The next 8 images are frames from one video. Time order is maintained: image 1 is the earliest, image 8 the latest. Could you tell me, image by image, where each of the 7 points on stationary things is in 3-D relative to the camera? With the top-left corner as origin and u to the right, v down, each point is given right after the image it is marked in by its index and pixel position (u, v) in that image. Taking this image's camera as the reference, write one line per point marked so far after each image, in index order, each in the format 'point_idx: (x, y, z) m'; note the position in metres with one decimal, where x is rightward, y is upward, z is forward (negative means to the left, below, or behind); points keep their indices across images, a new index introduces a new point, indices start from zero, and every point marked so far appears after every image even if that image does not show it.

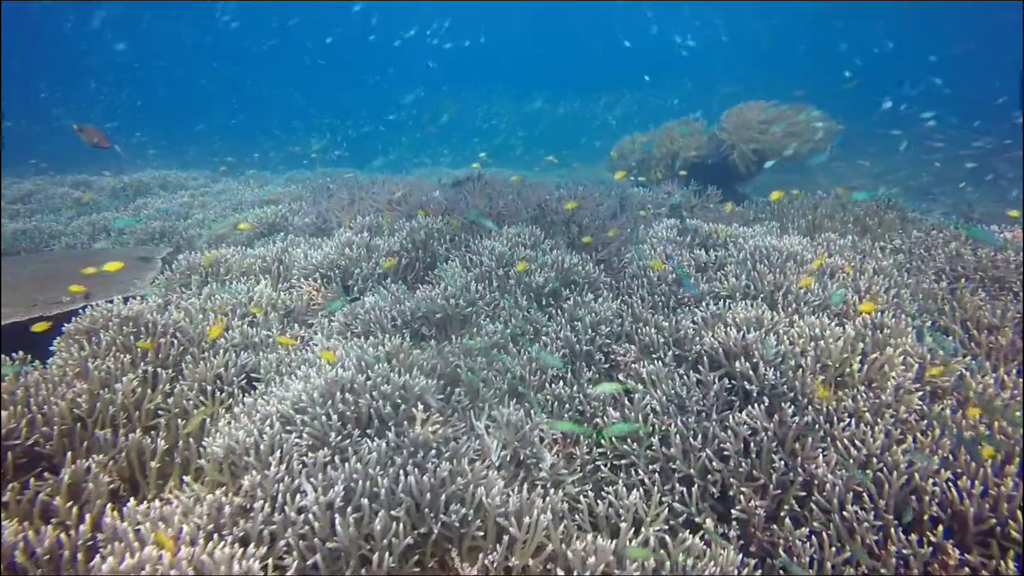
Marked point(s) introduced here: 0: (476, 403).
0: (-0.3, -0.9, +4.9) m
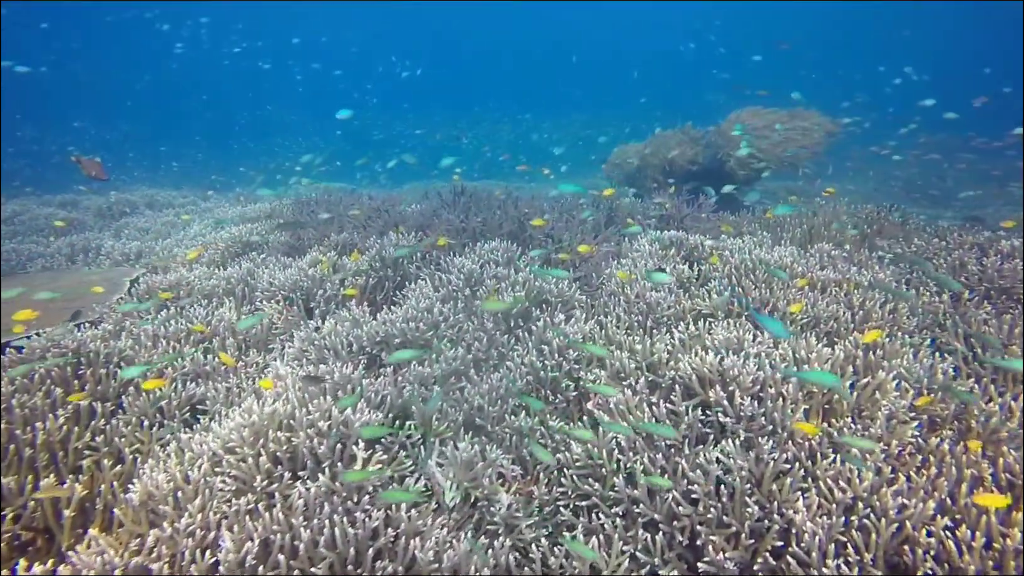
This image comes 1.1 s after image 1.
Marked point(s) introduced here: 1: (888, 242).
0: (-0.6, -1.1, +4.5) m
1: (+4.6, +0.6, +7.6) m
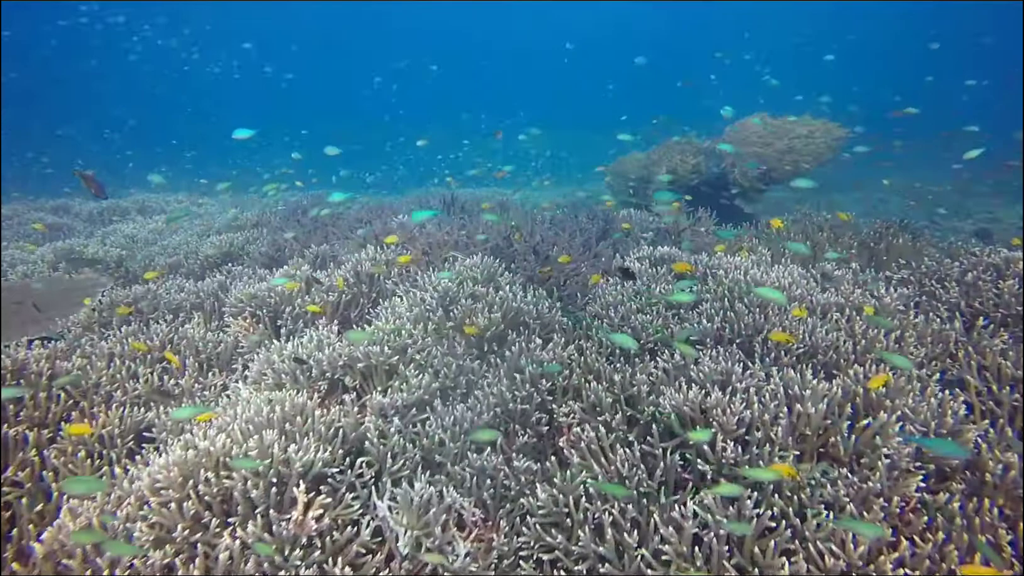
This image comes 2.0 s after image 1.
0: (-0.9, -1.3, +4.1) m
1: (+4.4, +0.3, +7.1) m
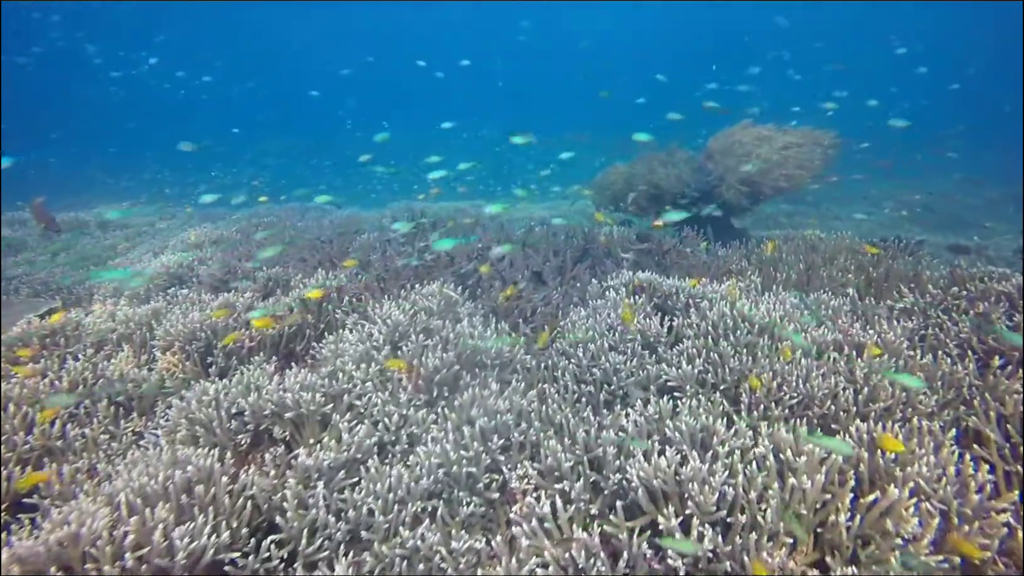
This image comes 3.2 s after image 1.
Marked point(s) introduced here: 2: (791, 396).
0: (-1.2, -1.5, +3.4) m
1: (+4.1, 0.0, +6.5) m
2: (+1.9, -0.7, +4.1) m
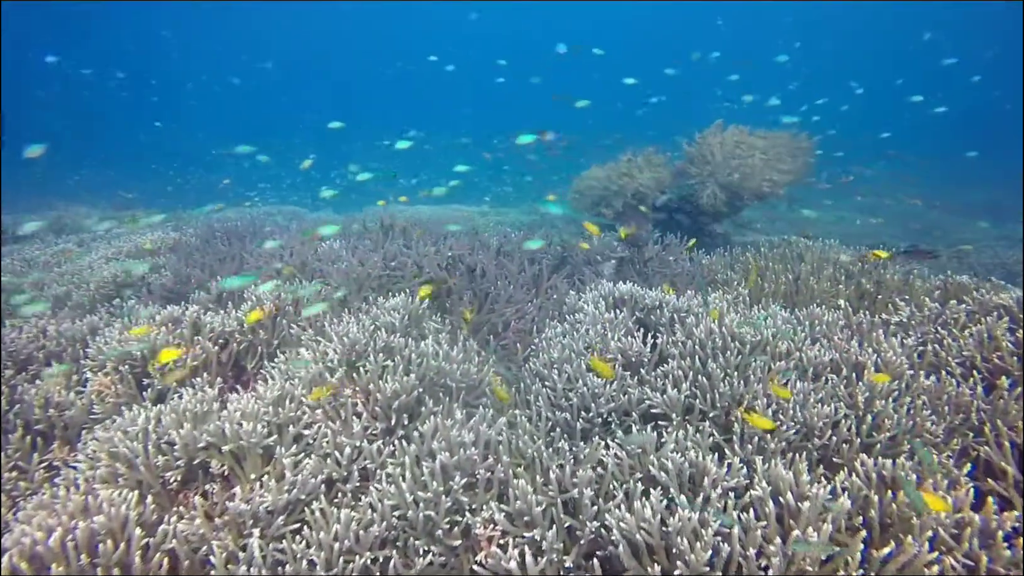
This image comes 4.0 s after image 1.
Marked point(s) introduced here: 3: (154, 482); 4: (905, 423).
0: (-1.4, -1.6, +2.9) m
1: (+3.8, -0.1, +6.2) m
2: (+1.7, -0.8, +3.7) m
3: (-2.2, -1.2, +3.8) m
4: (+2.4, -0.8, +3.8) m
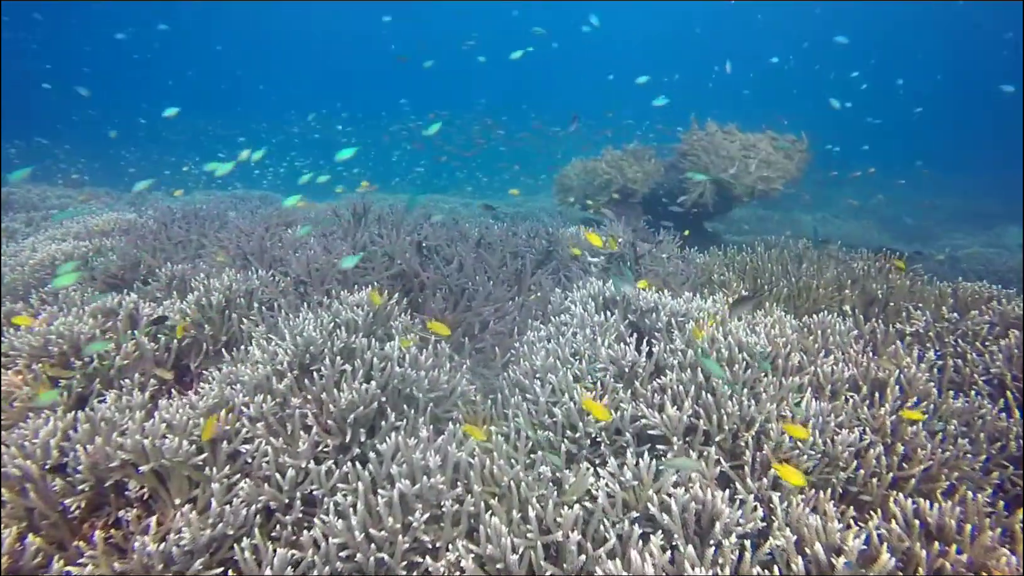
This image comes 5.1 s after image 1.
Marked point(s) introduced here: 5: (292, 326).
0: (-1.5, -1.6, +2.3) m
1: (+3.6, -0.2, +5.7) m
2: (+1.5, -0.9, +3.2) m
3: (-2.3, -1.1, +3.1) m
4: (+2.3, -0.9, +3.3) m
5: (-1.6, -0.3, +4.6) m
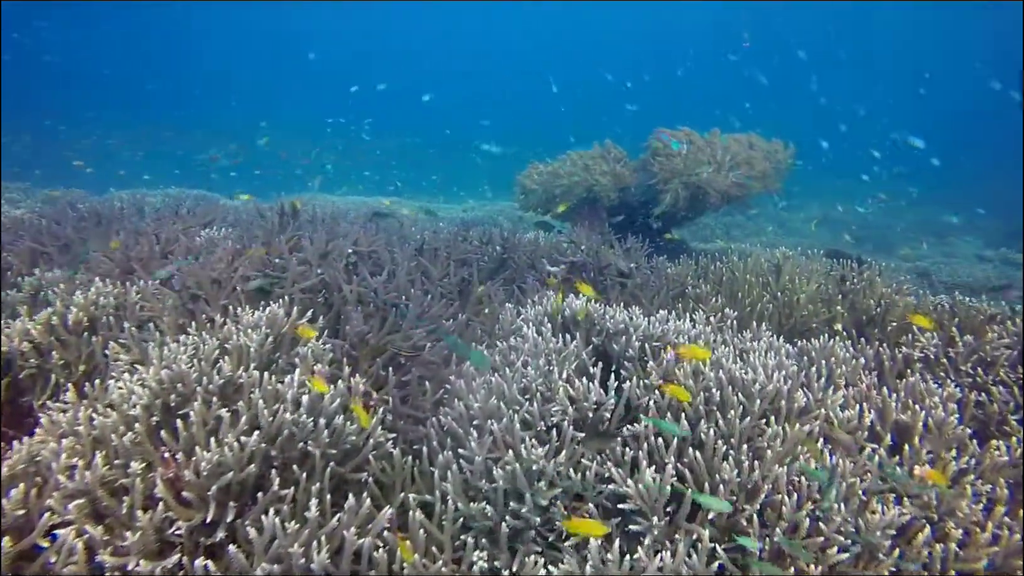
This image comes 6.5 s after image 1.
0: (-1.8, -1.7, +1.3) m
1: (+3.1, -0.3, +5.0) m
2: (+1.2, -1.0, +2.4) m
3: (-2.6, -1.2, +2.1) m
4: (+2.0, -1.0, +2.5) m
5: (-2.0, -0.4, +3.5) m
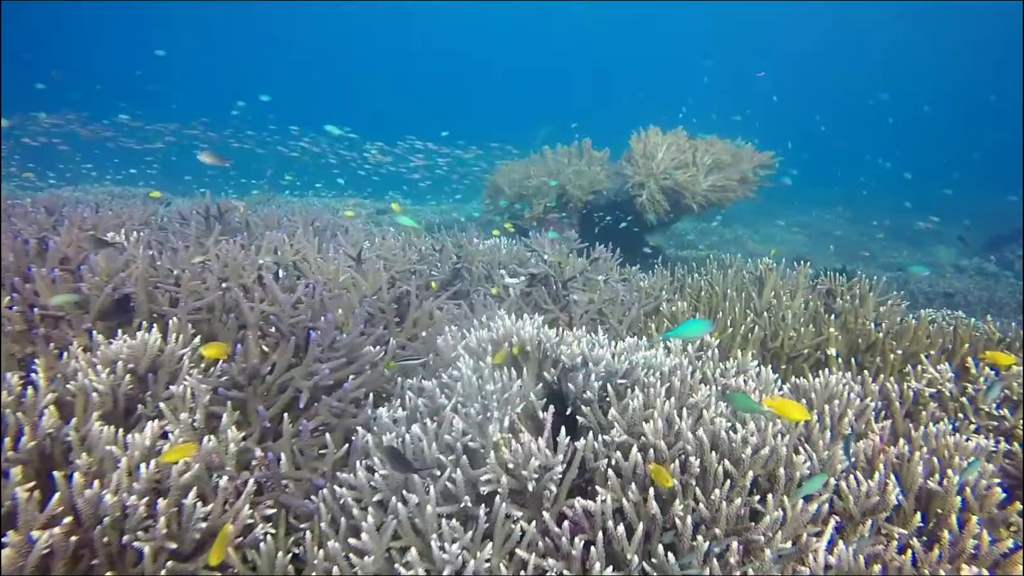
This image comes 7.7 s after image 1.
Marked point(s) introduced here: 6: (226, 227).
0: (-2.0, -1.7, +0.4) m
1: (+2.7, -0.5, +4.3) m
2: (+0.9, -1.1, +1.6) m
3: (-2.9, -1.3, +1.2) m
4: (+1.7, -1.1, +1.8) m
5: (-2.3, -0.5, +2.7) m
6: (-2.9, +0.6, +6.2) m
